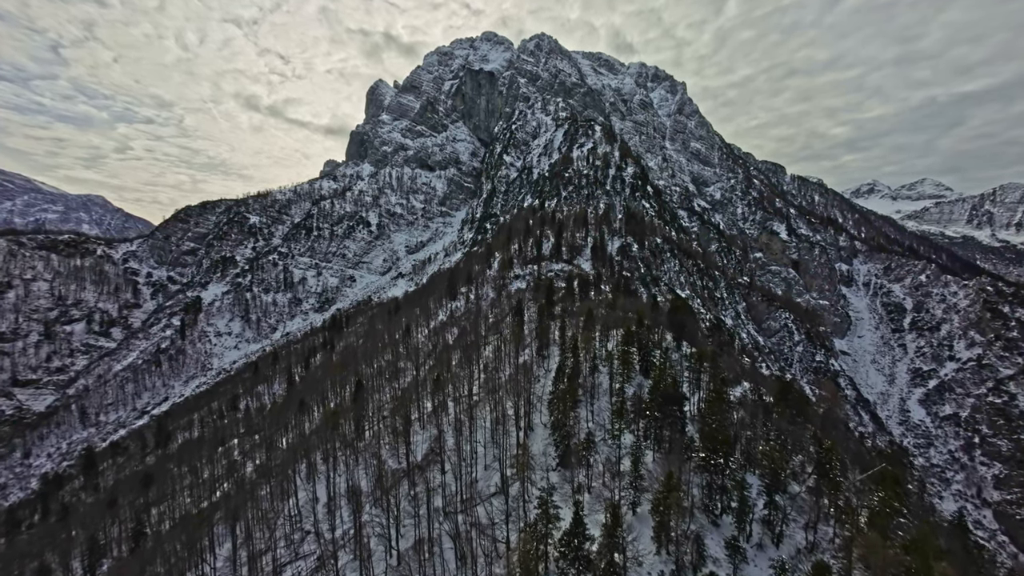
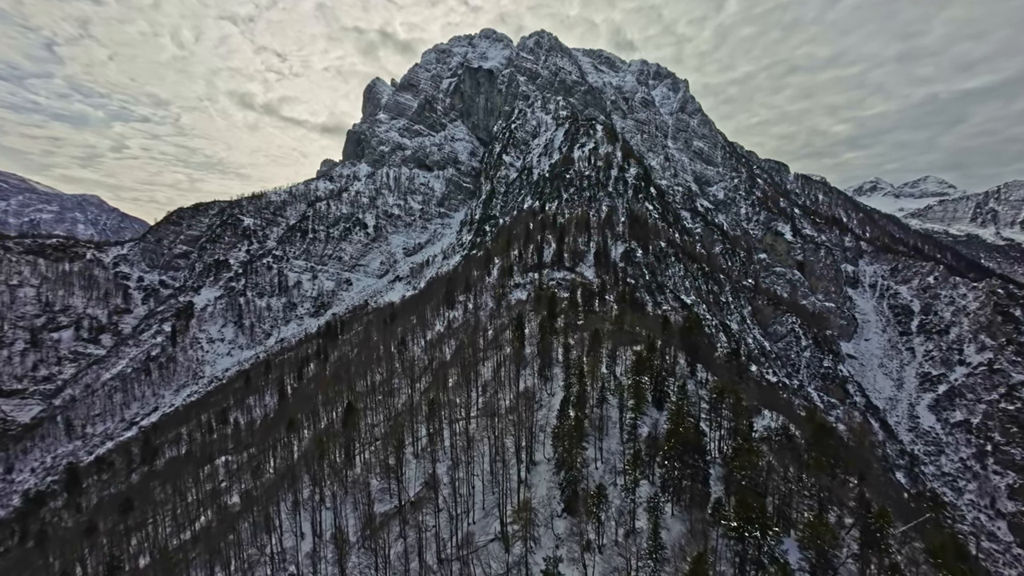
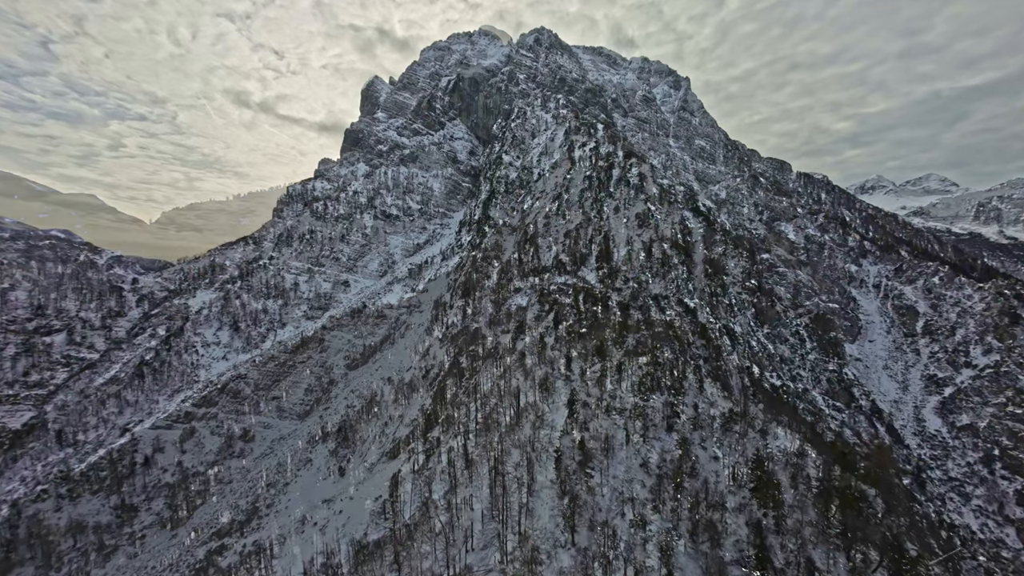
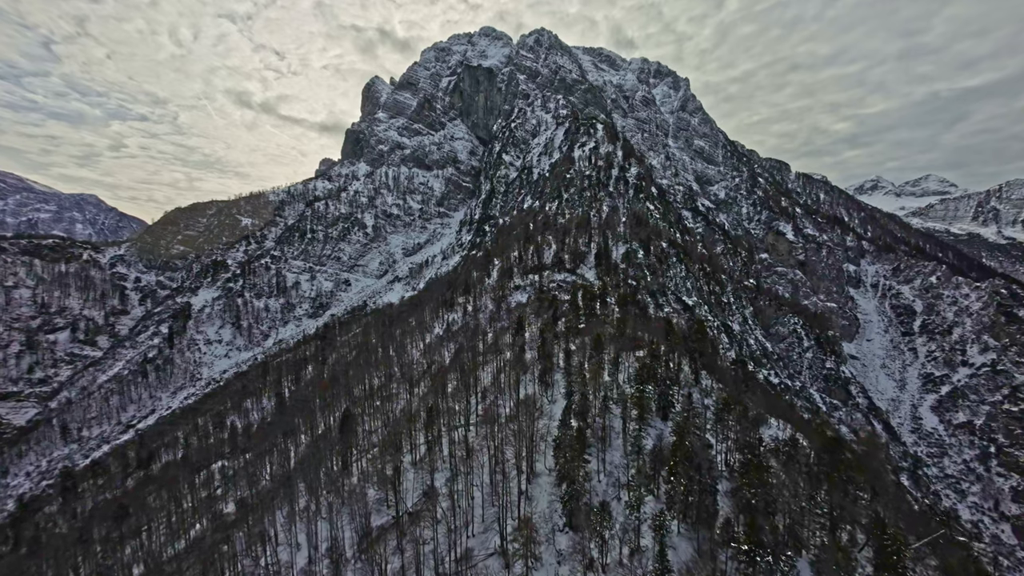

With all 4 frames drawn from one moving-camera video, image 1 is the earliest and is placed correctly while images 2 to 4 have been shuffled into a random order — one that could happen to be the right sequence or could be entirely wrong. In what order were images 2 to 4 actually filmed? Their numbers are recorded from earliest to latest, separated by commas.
2, 4, 3
